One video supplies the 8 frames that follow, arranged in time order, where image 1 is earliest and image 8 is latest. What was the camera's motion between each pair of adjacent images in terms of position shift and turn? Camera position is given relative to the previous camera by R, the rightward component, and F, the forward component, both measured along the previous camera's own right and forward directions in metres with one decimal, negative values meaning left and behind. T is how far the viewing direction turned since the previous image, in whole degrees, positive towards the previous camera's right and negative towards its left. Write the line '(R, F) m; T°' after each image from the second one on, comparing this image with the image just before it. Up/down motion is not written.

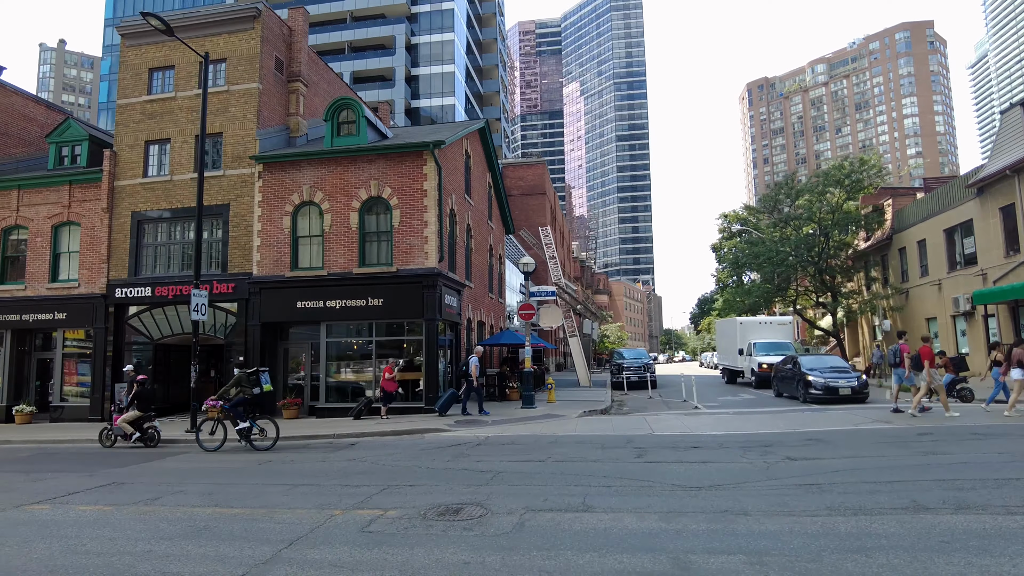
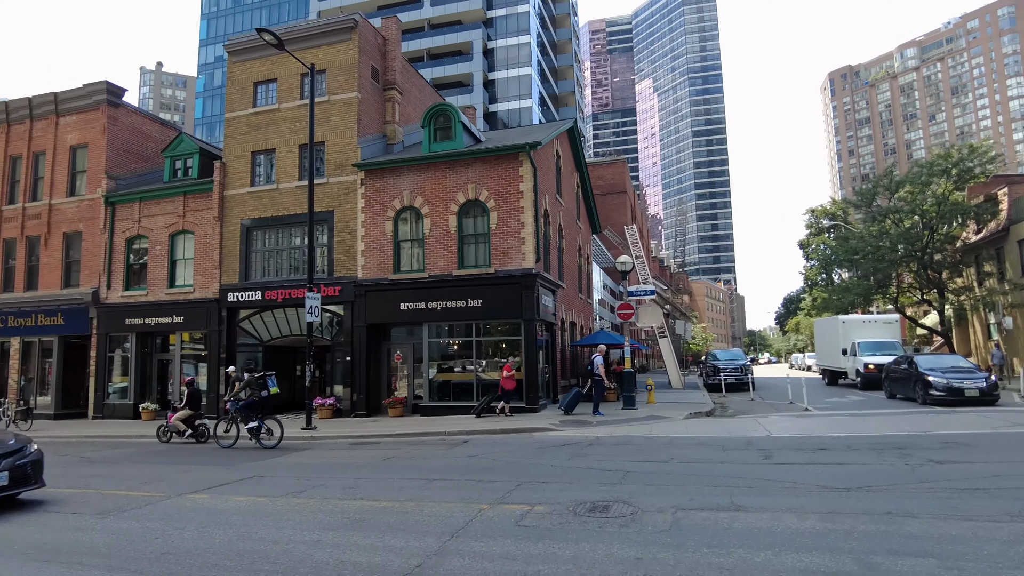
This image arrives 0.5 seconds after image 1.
(-0.7, -0.1) m; -6°
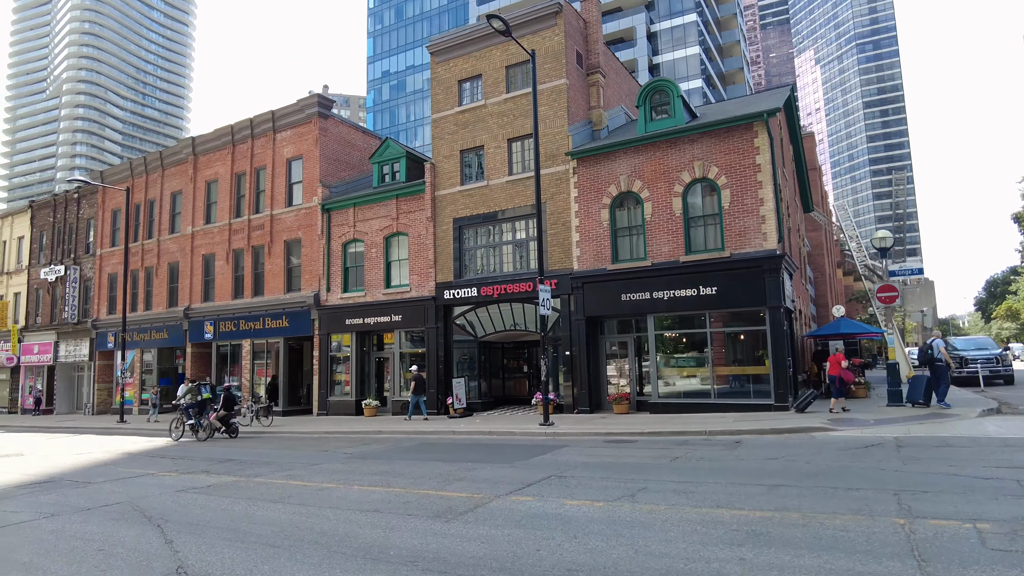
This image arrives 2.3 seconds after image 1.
(-2.3, +0.8) m; -12°
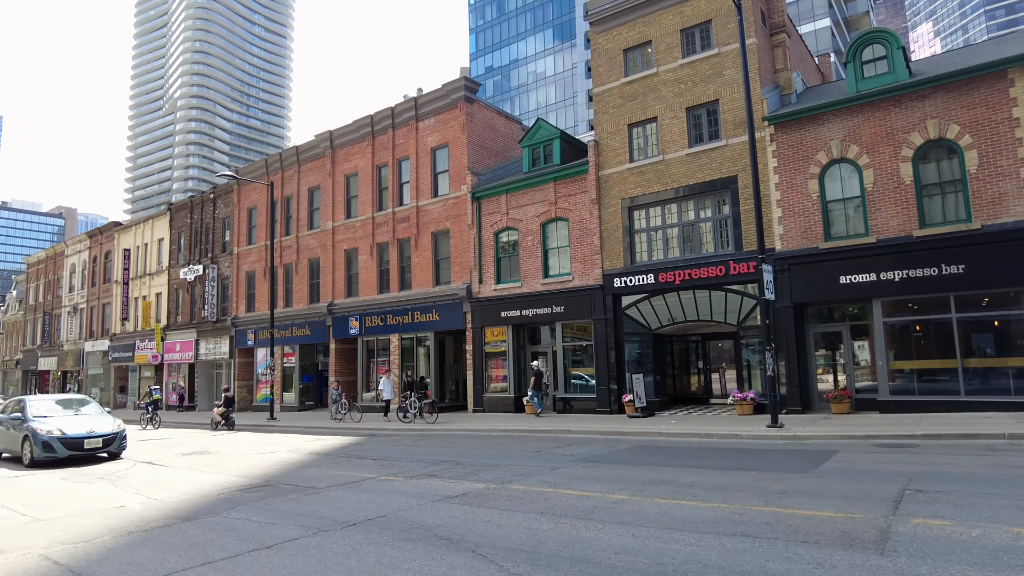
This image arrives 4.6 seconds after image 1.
(-2.8, +1.5) m; -7°
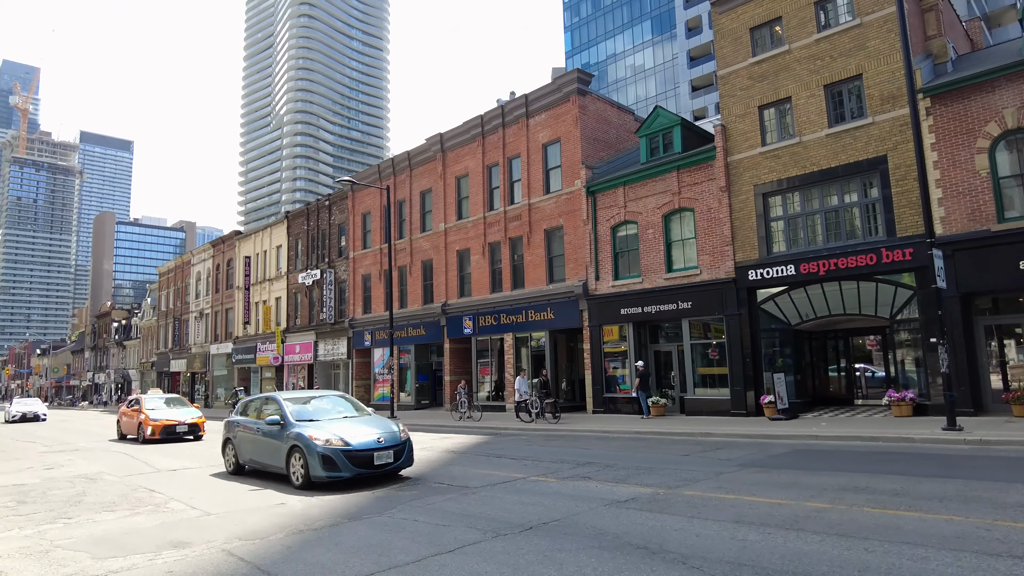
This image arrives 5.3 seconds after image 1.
(-0.9, +0.5) m; -8°
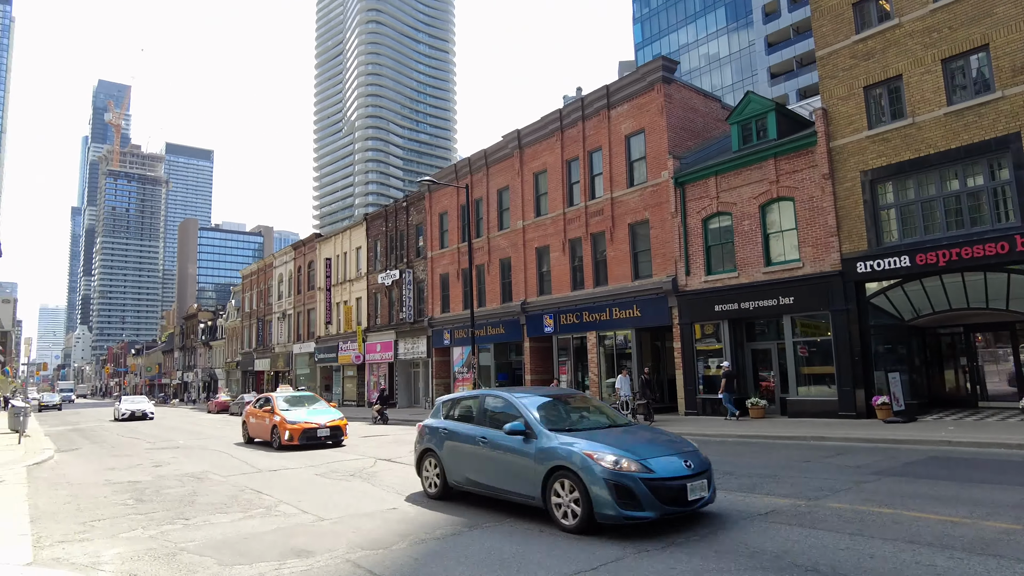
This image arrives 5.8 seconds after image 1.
(-0.6, +0.5) m; -6°
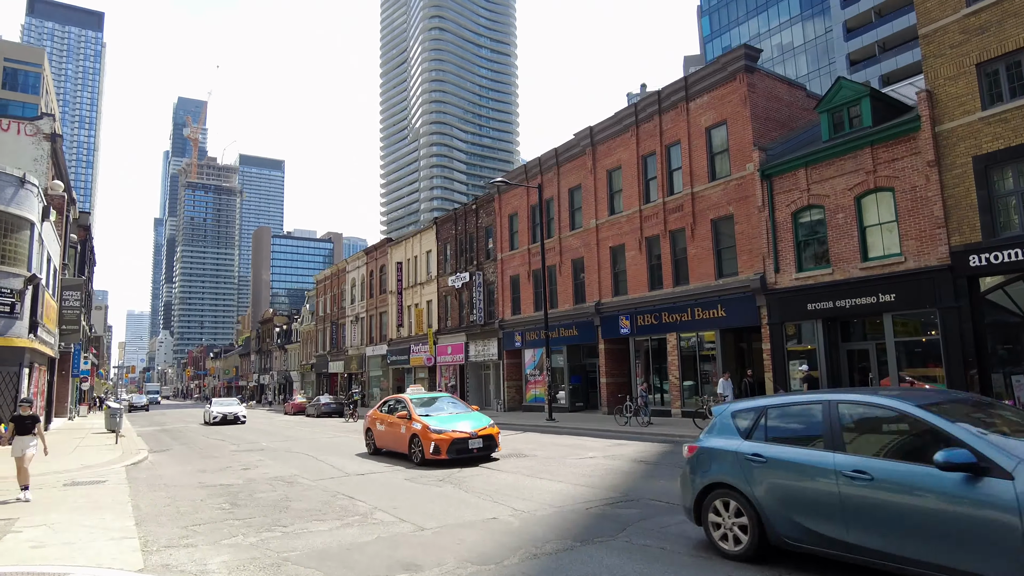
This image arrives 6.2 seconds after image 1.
(-0.5, +0.4) m; -5°
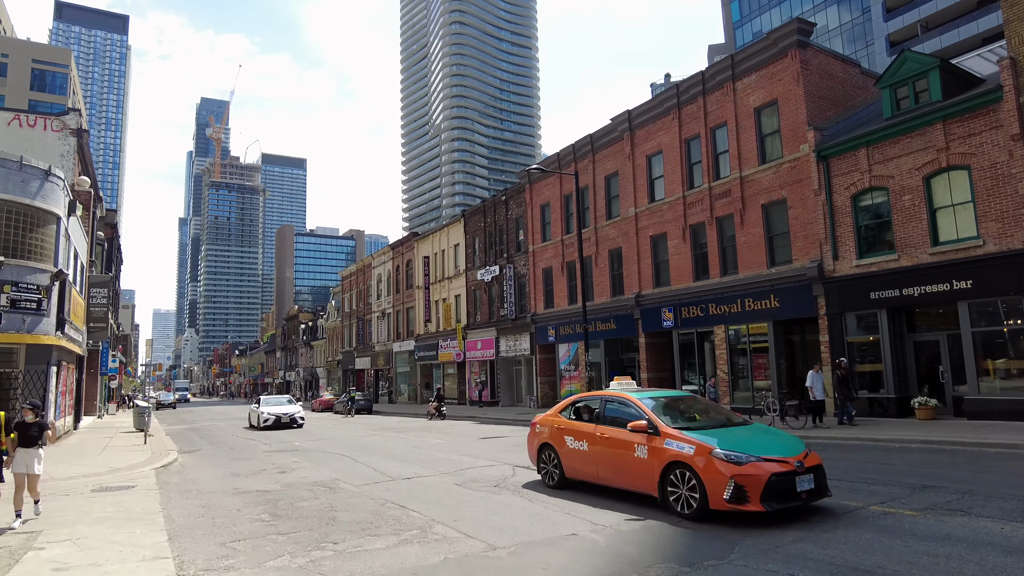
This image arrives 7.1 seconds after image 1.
(-0.6, +1.0) m; -2°
